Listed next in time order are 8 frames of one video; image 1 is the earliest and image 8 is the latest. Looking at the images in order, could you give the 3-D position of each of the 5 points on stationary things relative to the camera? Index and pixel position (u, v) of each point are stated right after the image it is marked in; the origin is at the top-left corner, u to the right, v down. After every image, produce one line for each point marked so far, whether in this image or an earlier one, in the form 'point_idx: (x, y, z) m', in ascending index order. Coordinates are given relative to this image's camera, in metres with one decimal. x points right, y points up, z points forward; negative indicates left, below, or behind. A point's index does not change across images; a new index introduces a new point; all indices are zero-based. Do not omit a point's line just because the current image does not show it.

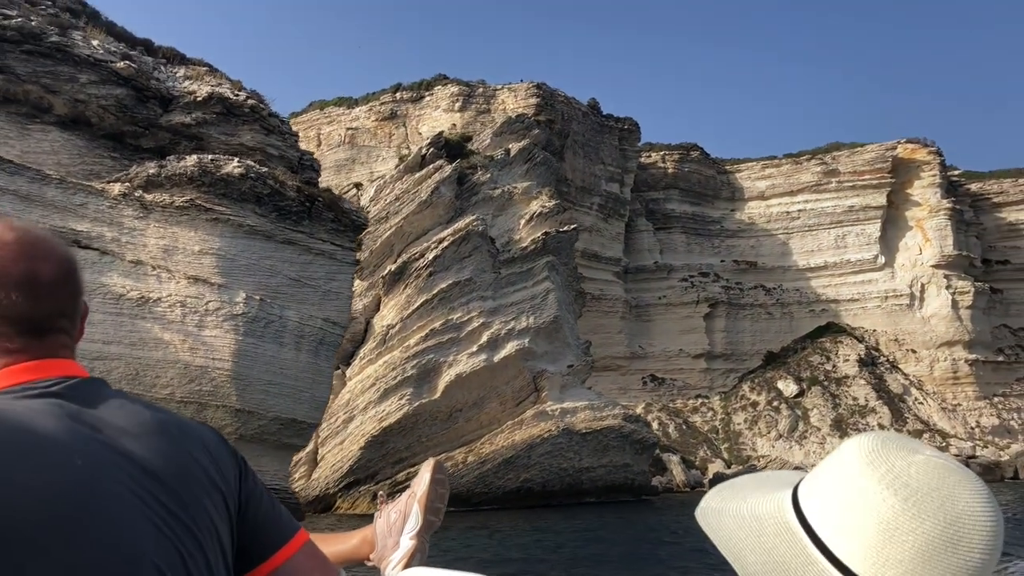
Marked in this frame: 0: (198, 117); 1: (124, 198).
0: (-4.8, +2.7, +14.3) m
1: (-5.5, +1.3, +13.1) m
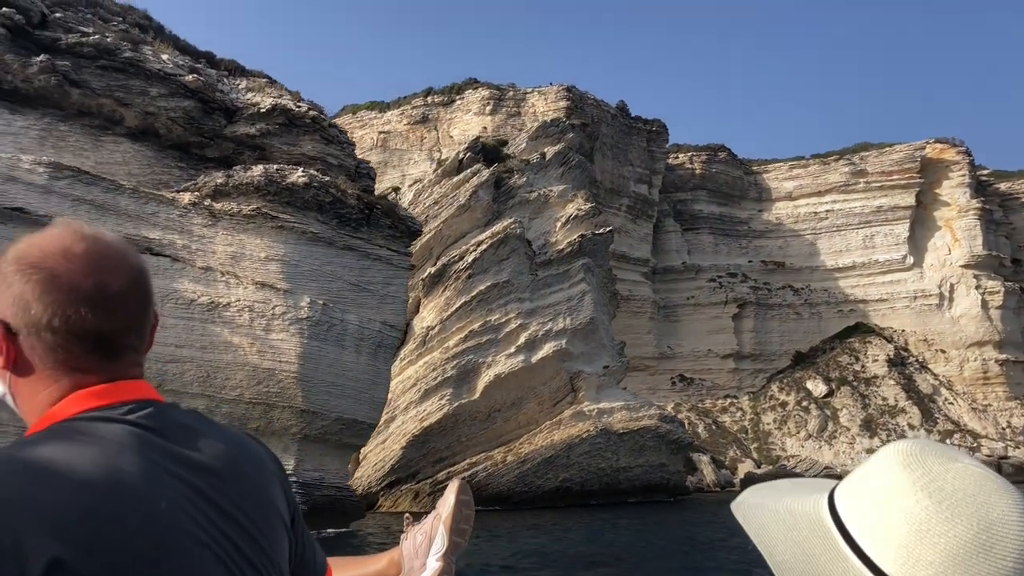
0: (-4.0, +2.6, +14.8) m
1: (-4.7, +1.2, +13.6) m
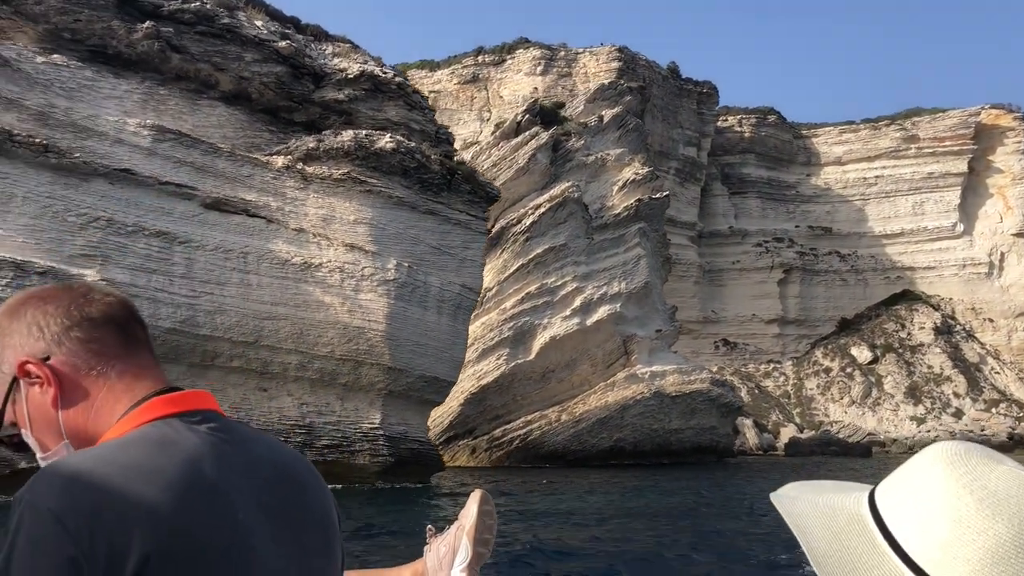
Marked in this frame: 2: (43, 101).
0: (-2.7, +3.2, +15.2) m
1: (-3.4, +1.8, +14.0) m
2: (-6.4, +2.6, +12.4) m
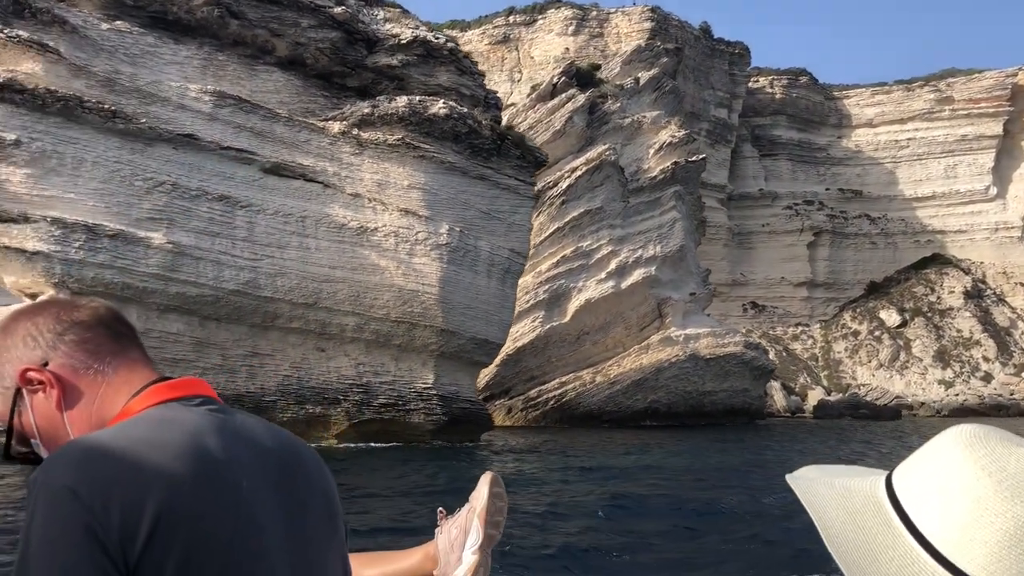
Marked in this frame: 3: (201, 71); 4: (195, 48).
0: (-1.8, +3.9, +15.4) m
1: (-2.6, +2.4, +14.3) m
2: (-5.6, +3.1, +12.7) m
3: (-4.6, +3.2, +13.6) m
4: (-4.7, +3.6, +13.6) m
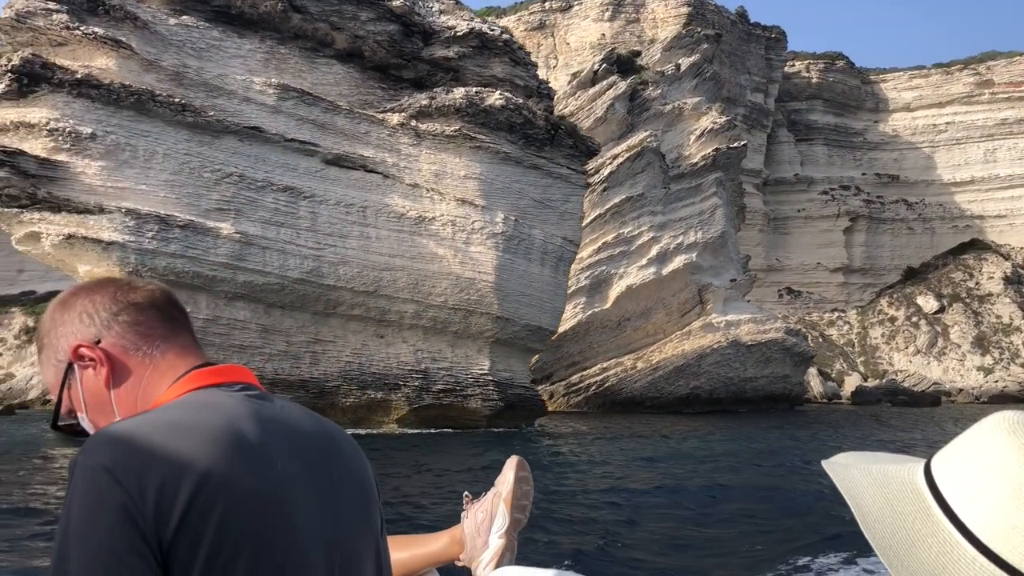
0: (-0.9, +4.1, +15.6) m
1: (-1.8, +2.6, +14.6) m
2: (-4.8, +3.2, +13.0) m
3: (-3.8, +3.4, +13.9) m
4: (-3.9, +3.8, +13.9) m
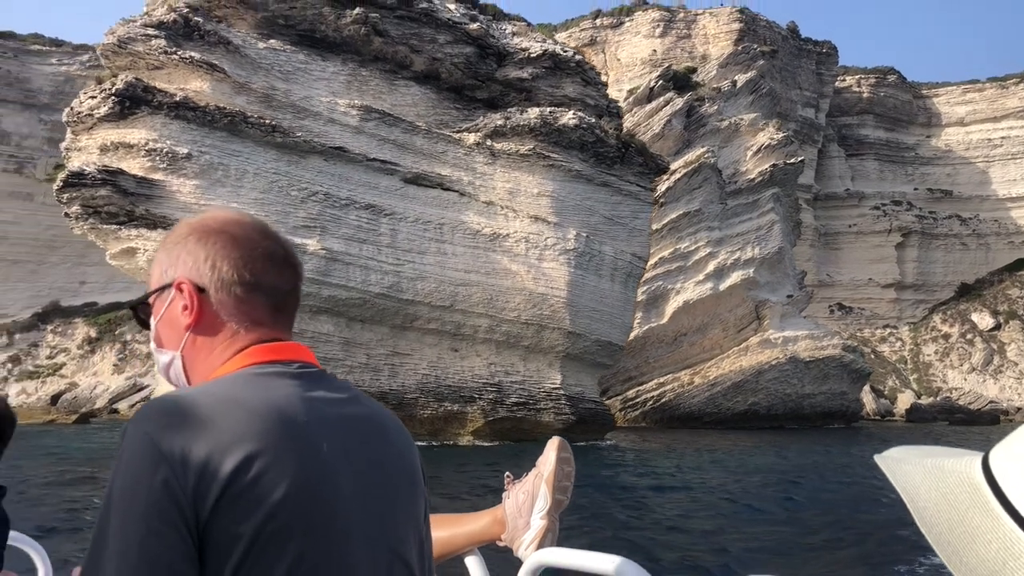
0: (+0.3, +3.8, +16.0) m
1: (-0.6, +2.3, +14.9) m
2: (-3.7, +3.0, +13.5) m
3: (-2.6, +3.2, +14.3) m
4: (-2.7, +3.5, +14.4) m
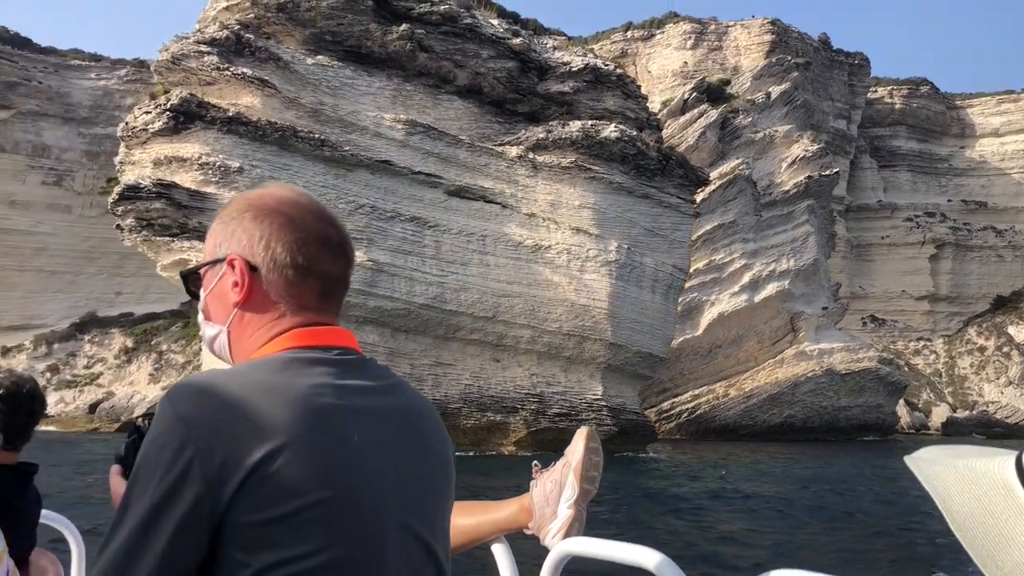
0: (+1.0, +3.6, +16.1) m
1: (+0.1, +2.2, +15.1) m
2: (-3.0, +2.9, +13.8) m
3: (-1.9, +3.0, +14.6) m
4: (-2.0, +3.3, +14.6) m
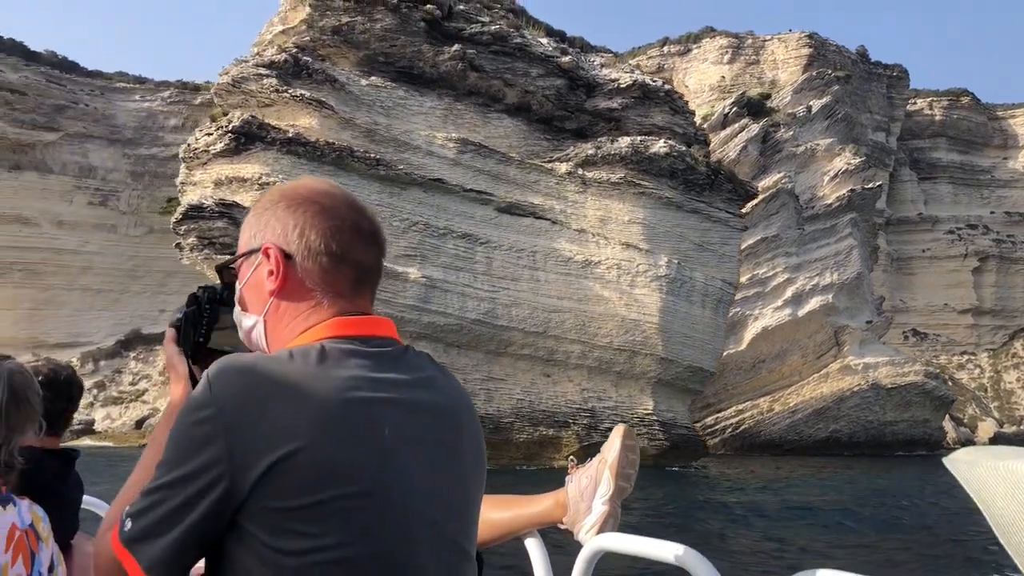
0: (+1.9, +3.3, +16.3) m
1: (+0.9, +1.9, +15.3) m
2: (-2.2, +2.6, +14.1) m
3: (-1.1, +2.7, +14.8) m
4: (-1.2, +3.1, +14.9) m
